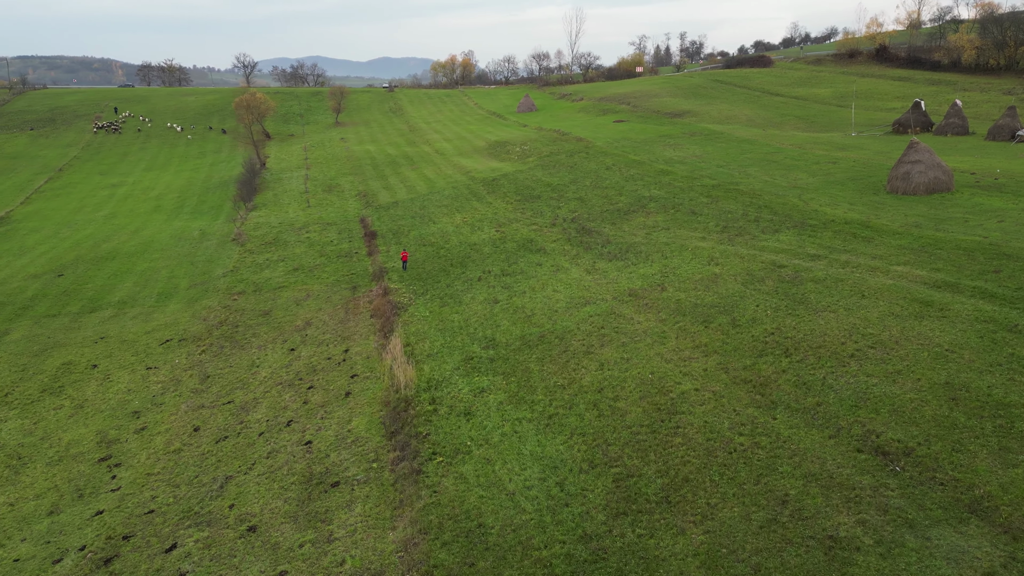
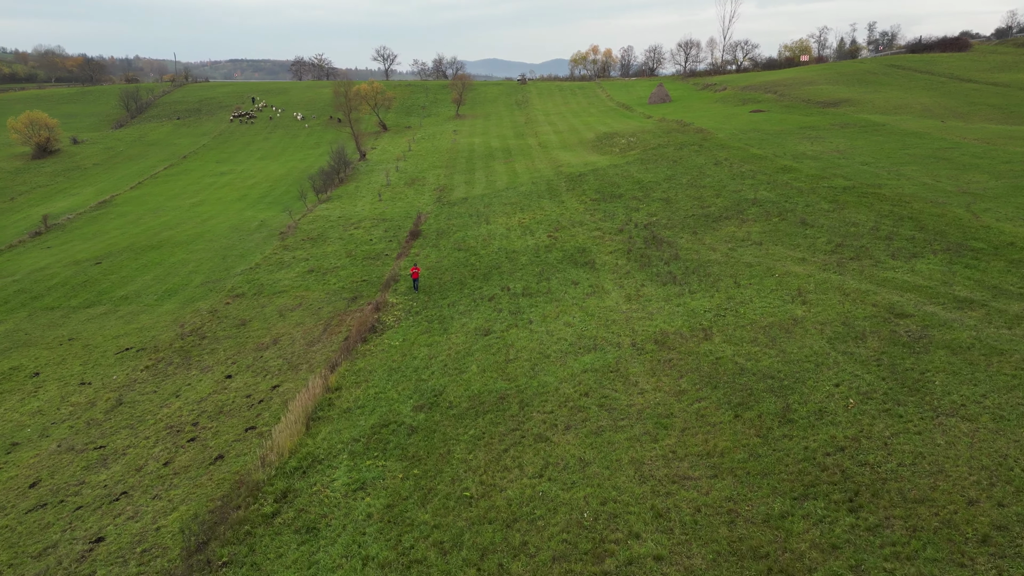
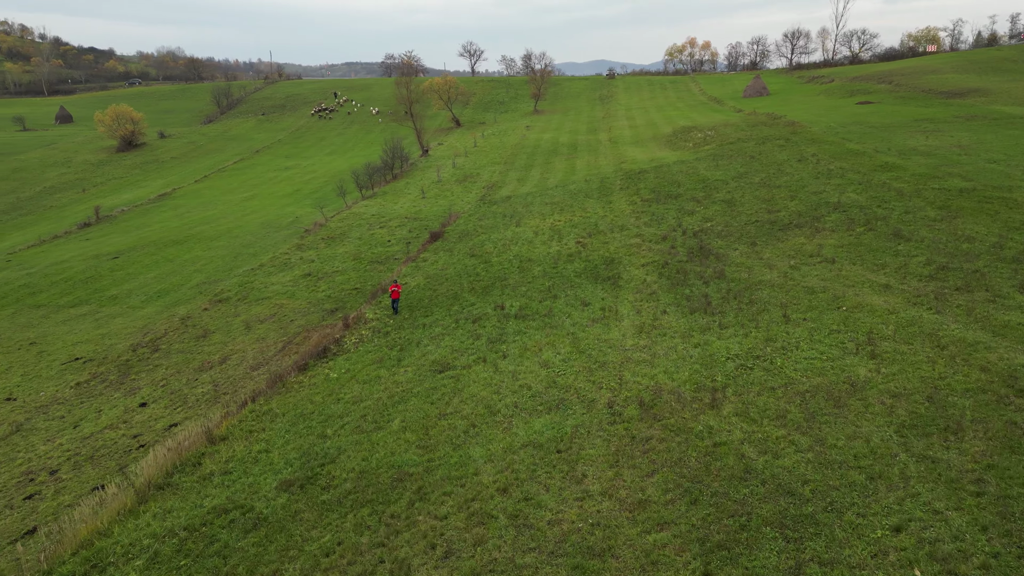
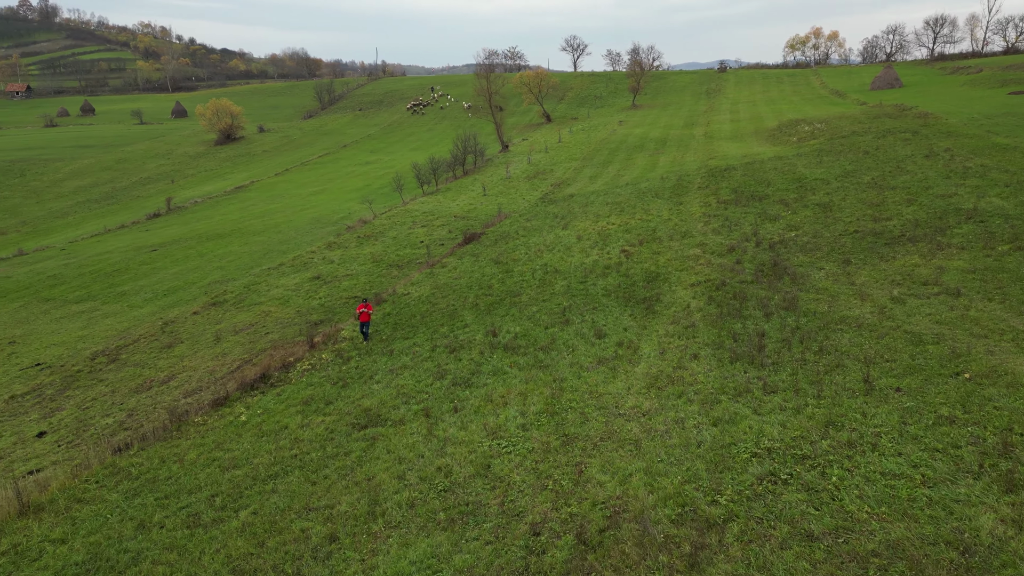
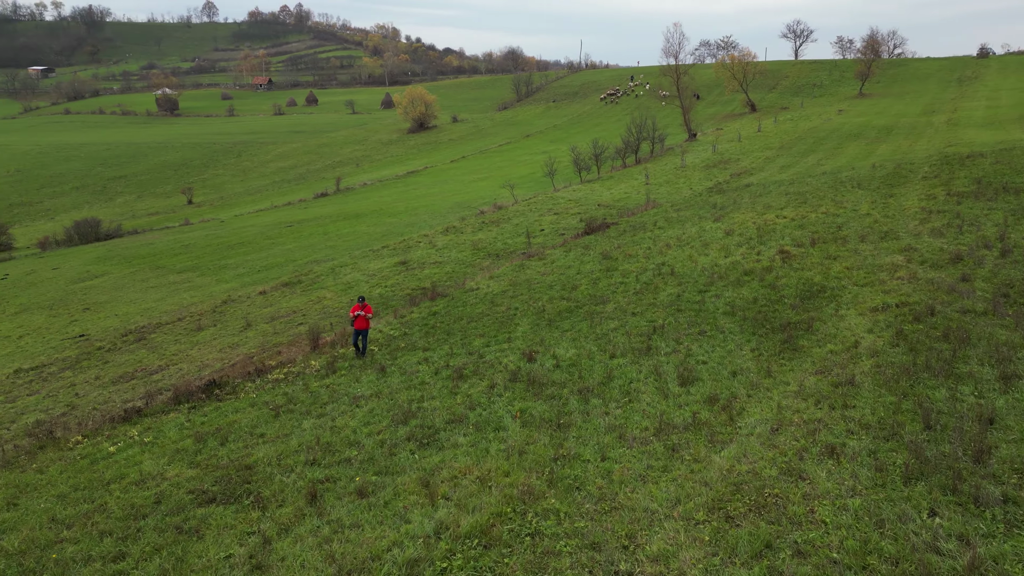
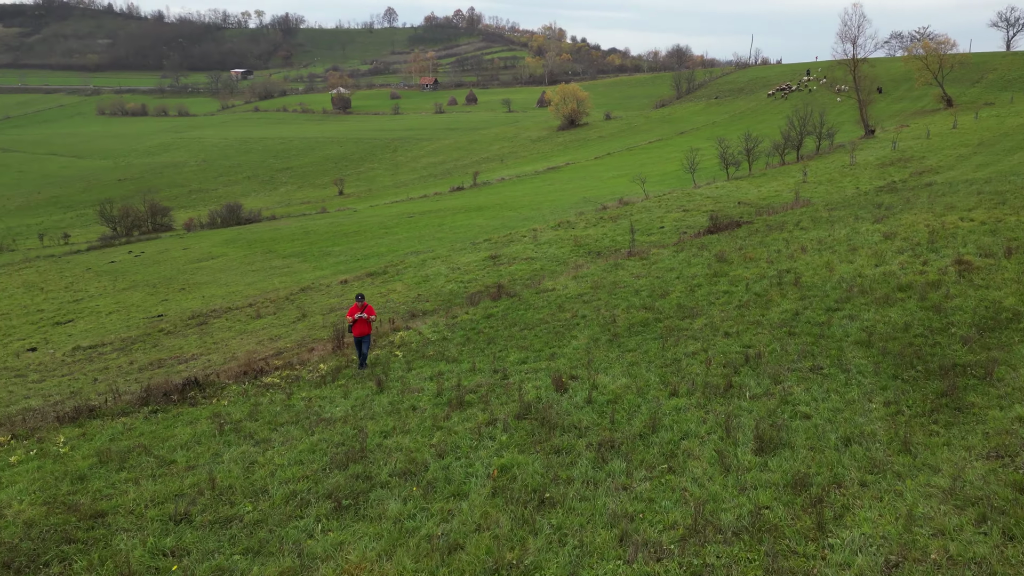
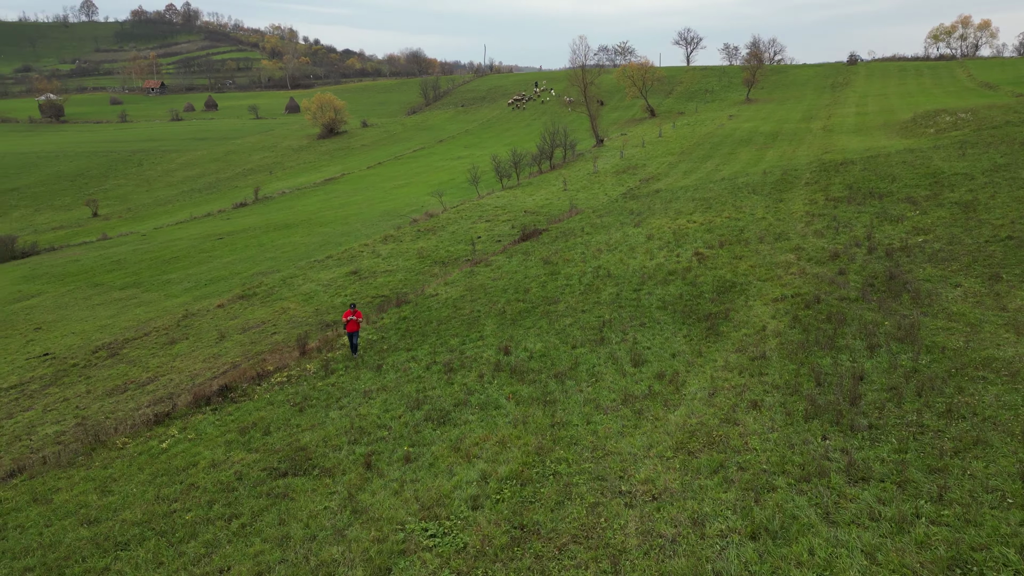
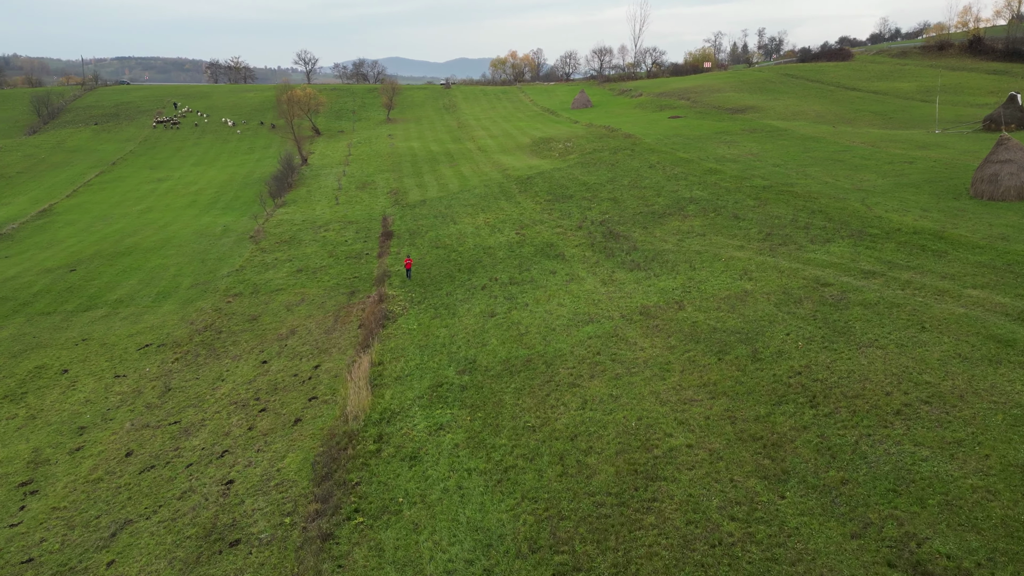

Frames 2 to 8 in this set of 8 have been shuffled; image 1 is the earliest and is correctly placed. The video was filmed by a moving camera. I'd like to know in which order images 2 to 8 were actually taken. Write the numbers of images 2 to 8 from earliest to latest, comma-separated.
8, 2, 3, 4, 7, 5, 6
